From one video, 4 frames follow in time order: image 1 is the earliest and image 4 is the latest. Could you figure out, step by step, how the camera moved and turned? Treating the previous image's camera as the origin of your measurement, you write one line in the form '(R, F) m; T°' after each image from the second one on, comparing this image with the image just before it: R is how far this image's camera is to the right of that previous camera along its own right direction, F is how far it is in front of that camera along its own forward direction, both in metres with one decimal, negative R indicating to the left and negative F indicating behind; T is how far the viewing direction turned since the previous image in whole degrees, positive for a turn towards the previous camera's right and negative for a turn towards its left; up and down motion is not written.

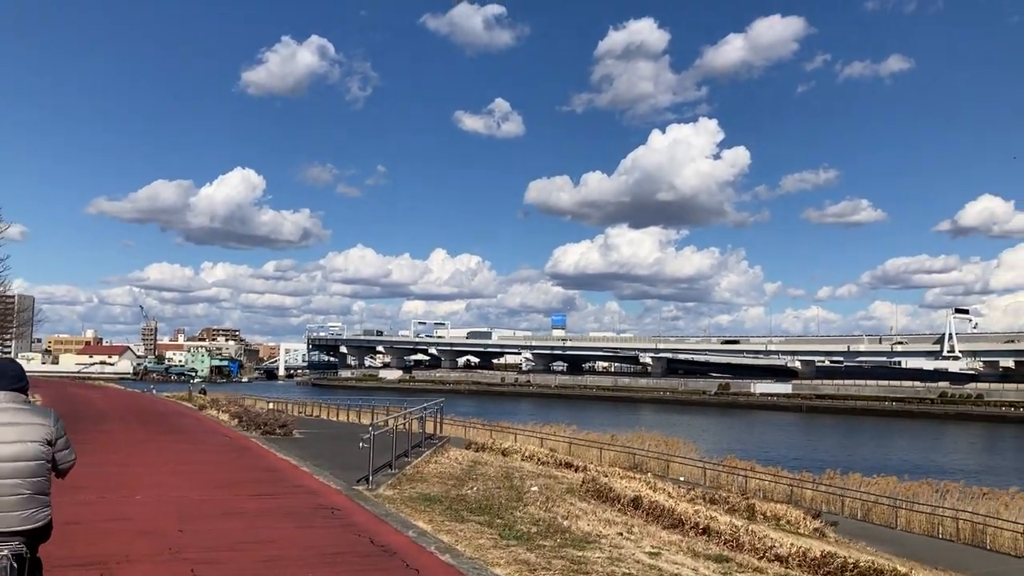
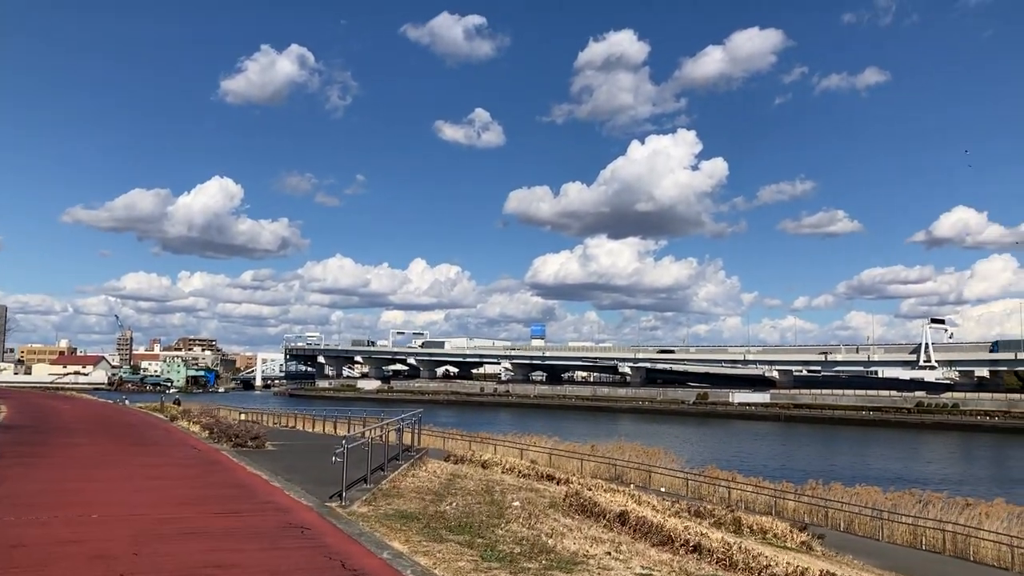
(0.0, +0.4) m; +1°
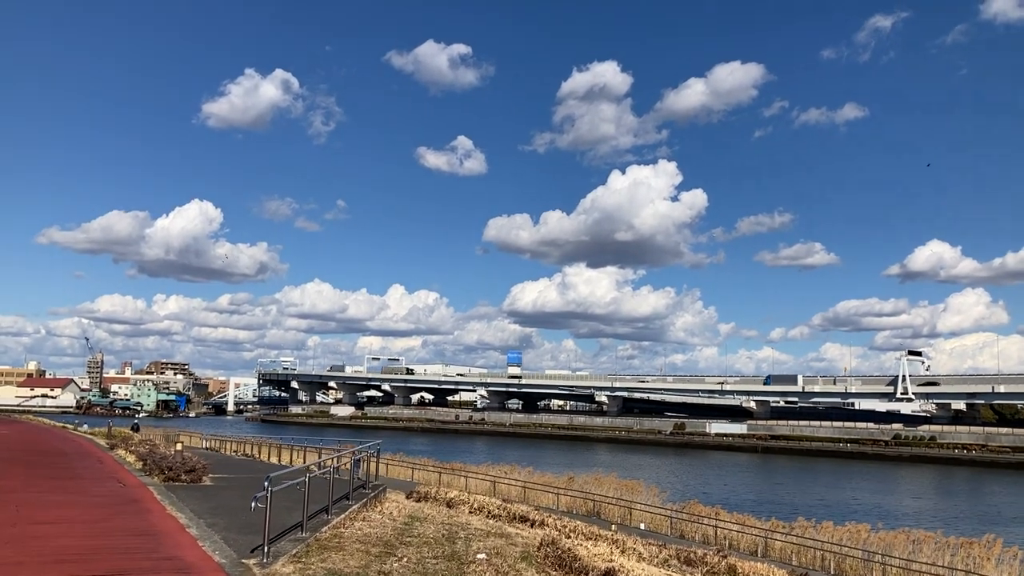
(+0.1, +1.3) m; +1°
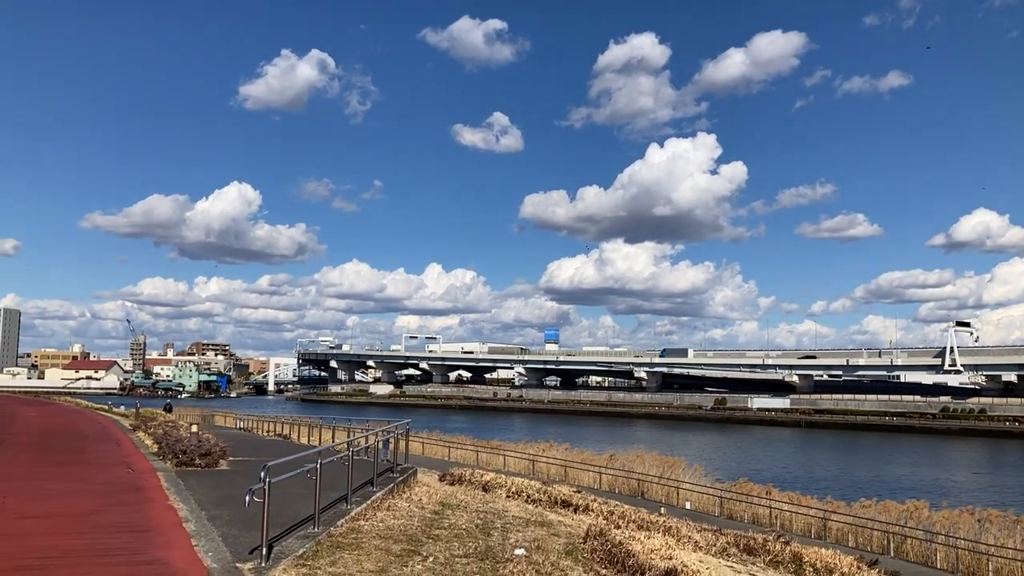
(0.0, +1.0) m; -2°
